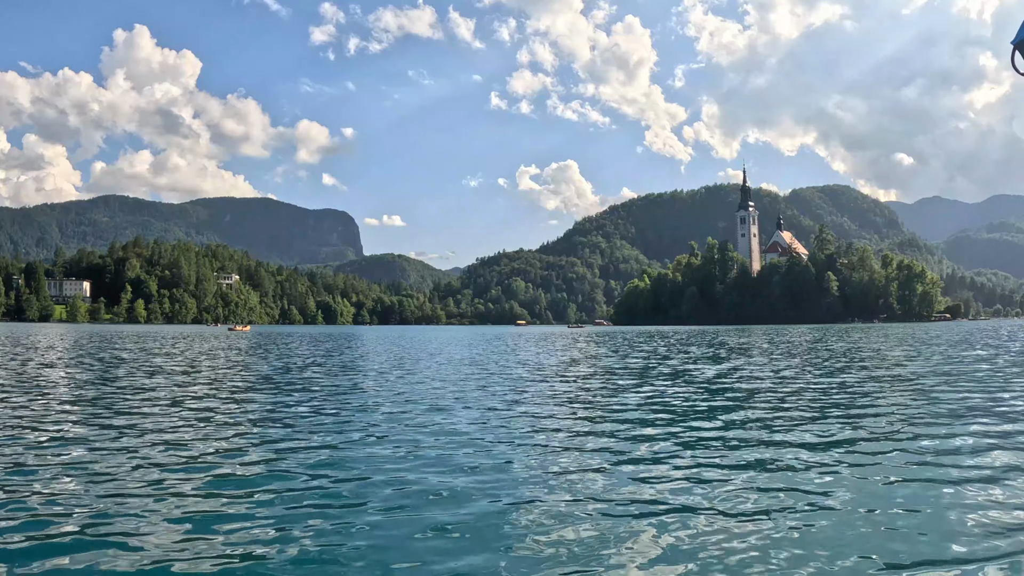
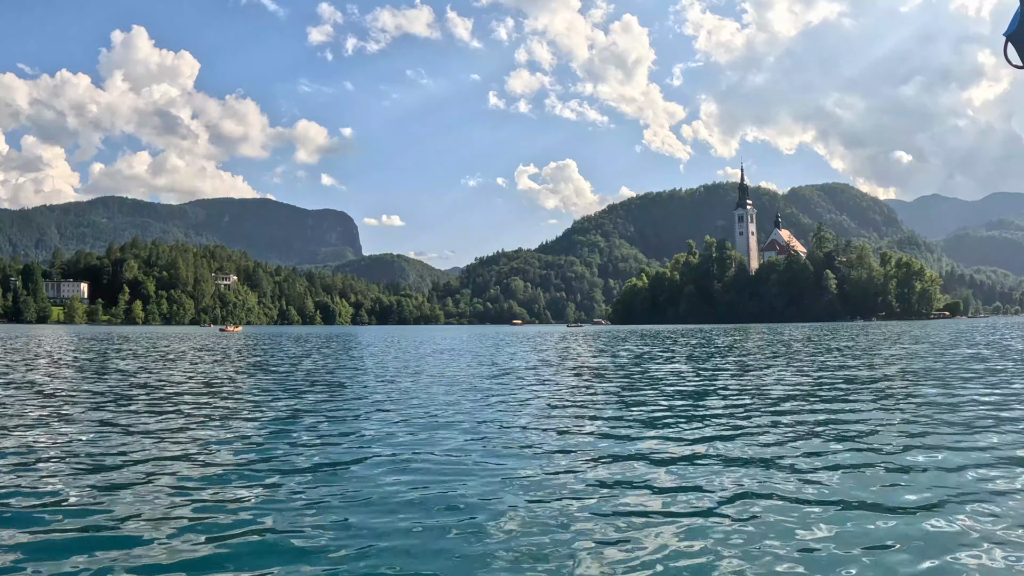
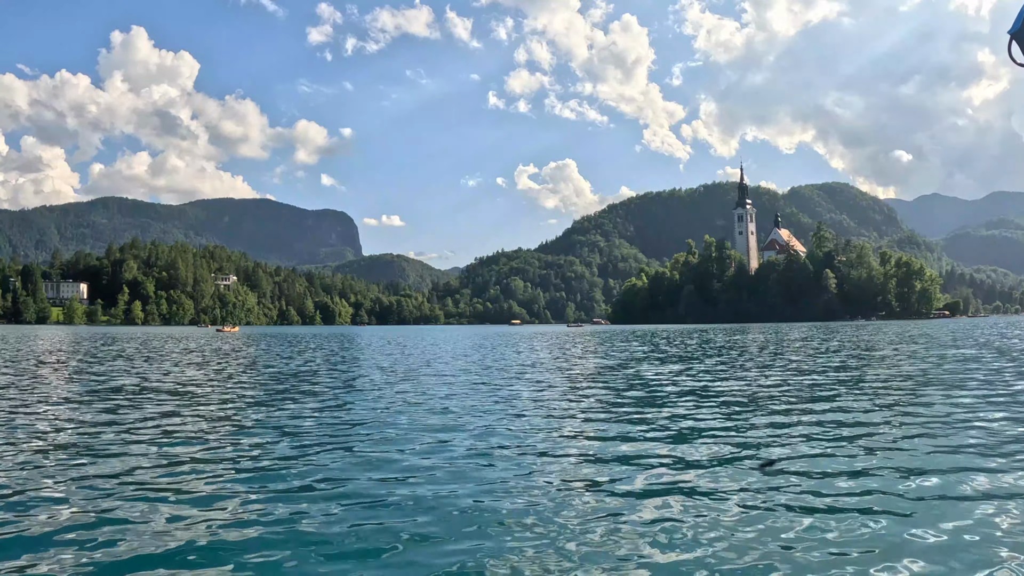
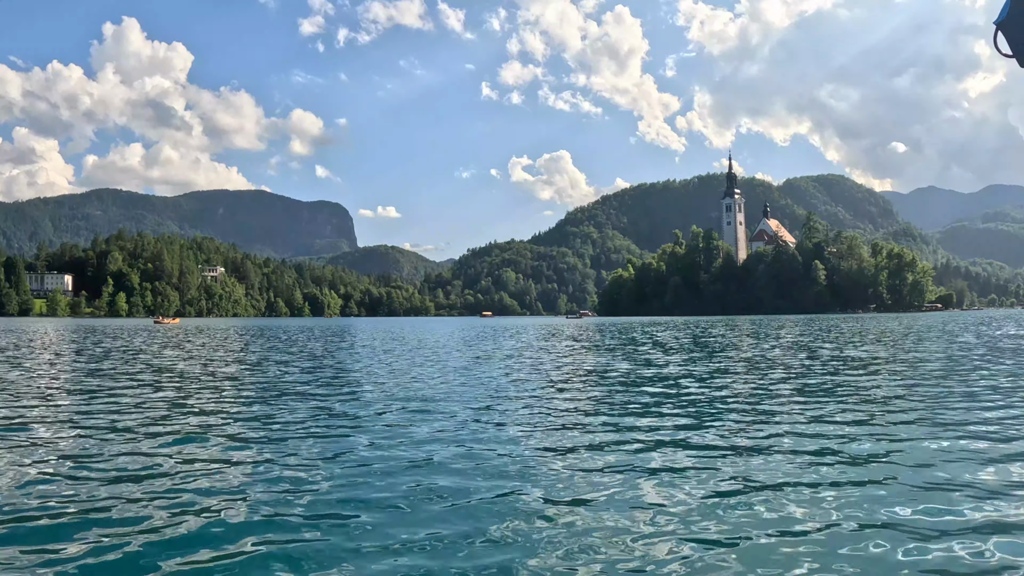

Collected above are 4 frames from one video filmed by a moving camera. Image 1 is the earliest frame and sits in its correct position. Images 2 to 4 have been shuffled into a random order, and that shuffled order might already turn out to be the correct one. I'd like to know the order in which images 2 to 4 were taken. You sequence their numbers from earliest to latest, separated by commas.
2, 3, 4
